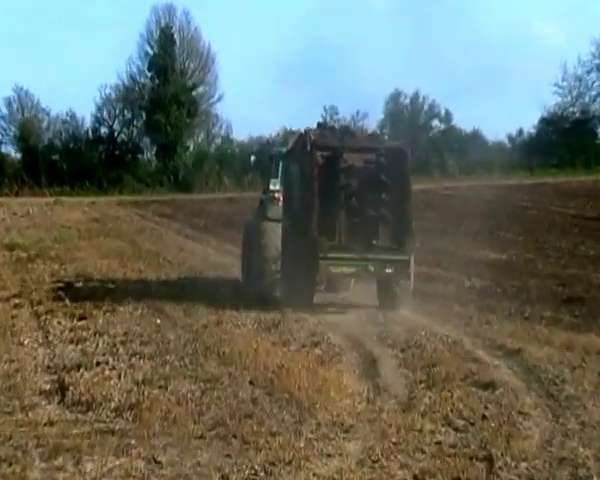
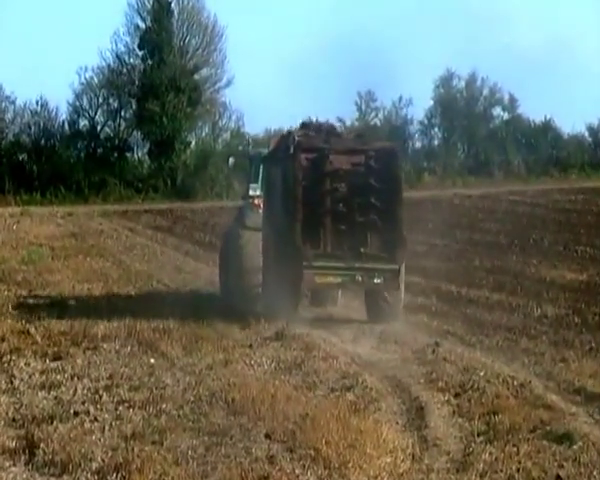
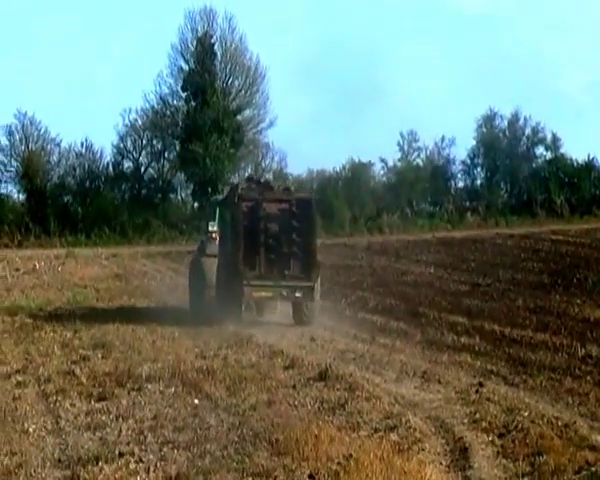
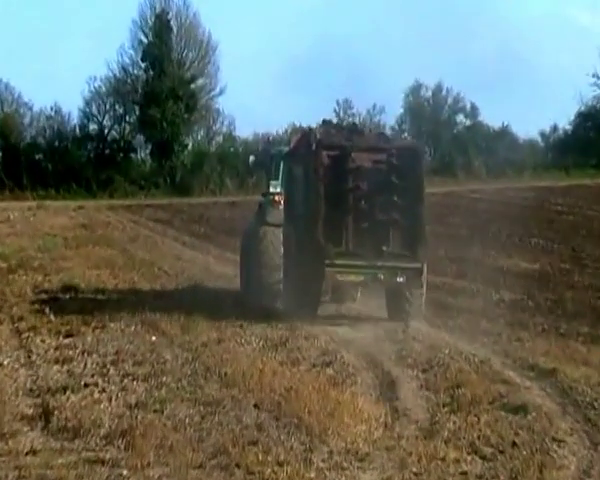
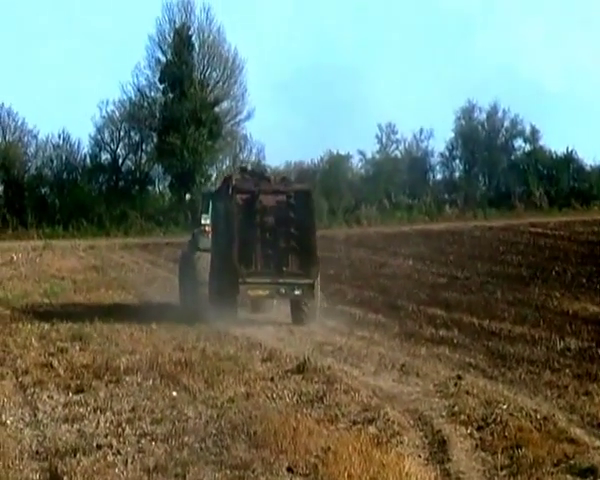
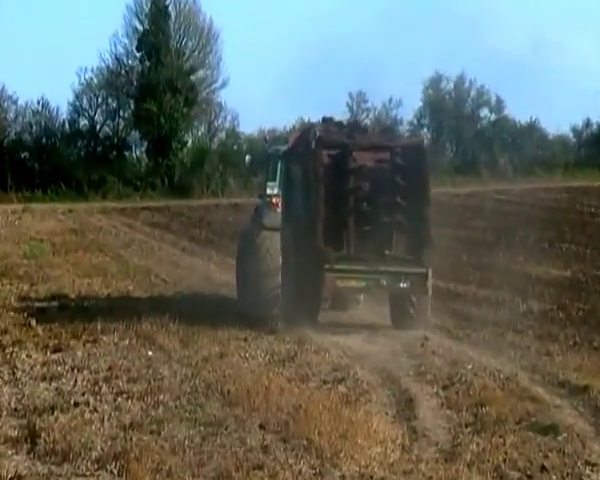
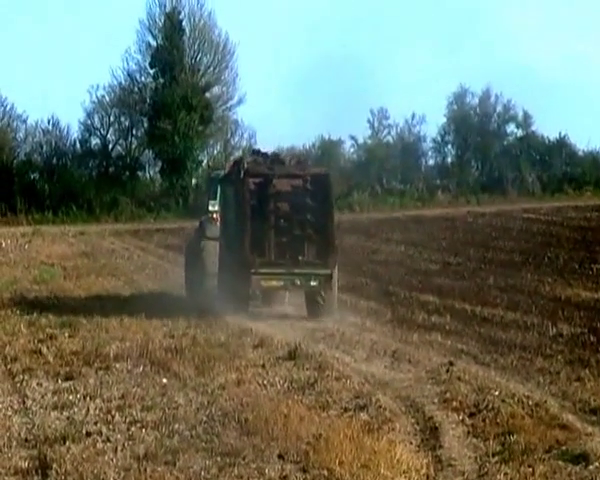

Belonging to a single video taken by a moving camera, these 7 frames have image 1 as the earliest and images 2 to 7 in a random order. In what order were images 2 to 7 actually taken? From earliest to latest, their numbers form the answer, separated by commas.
4, 6, 2, 7, 5, 3
